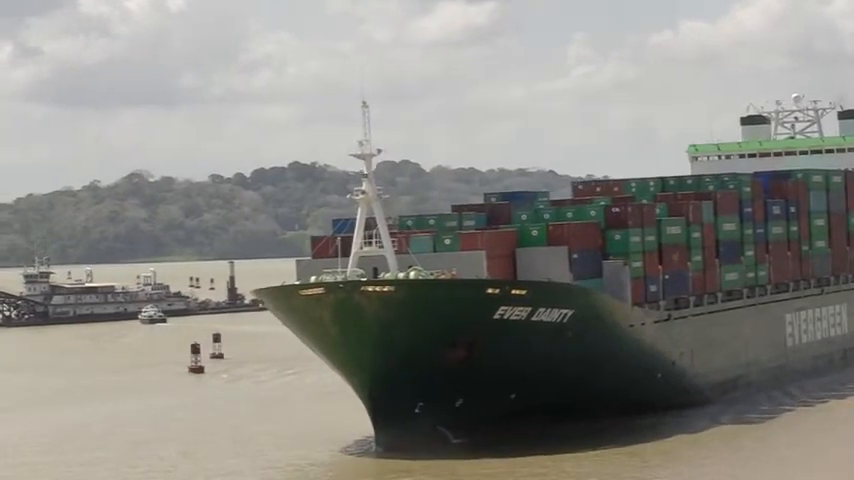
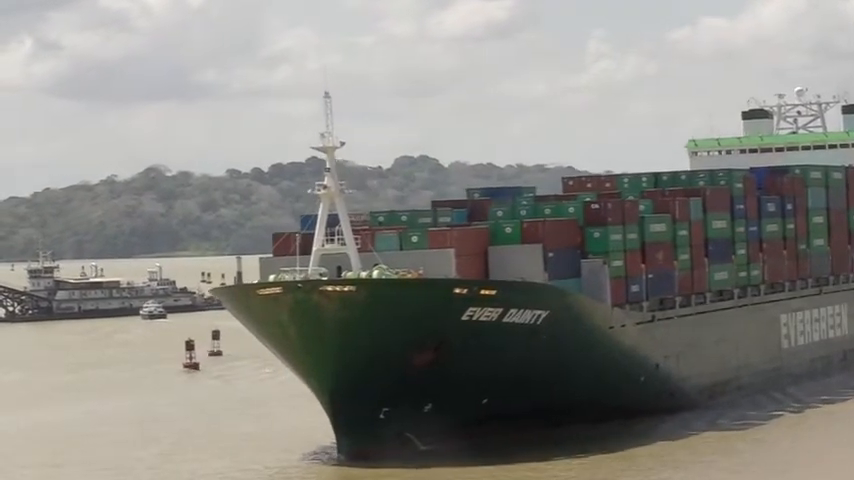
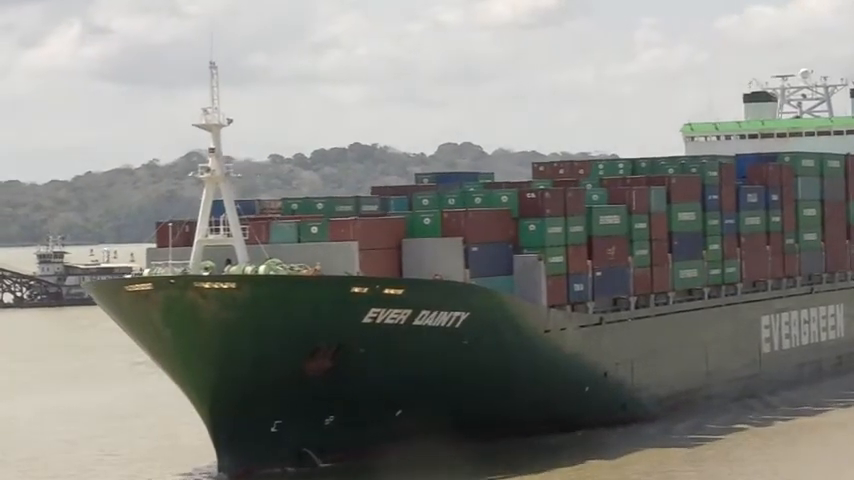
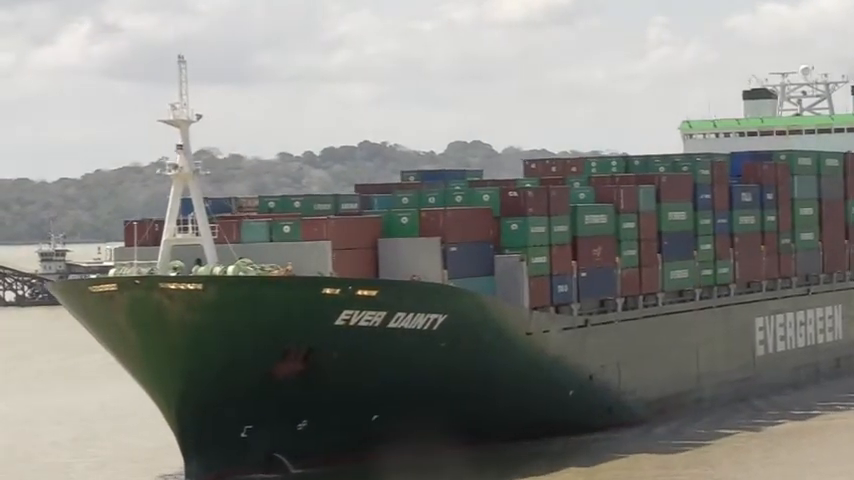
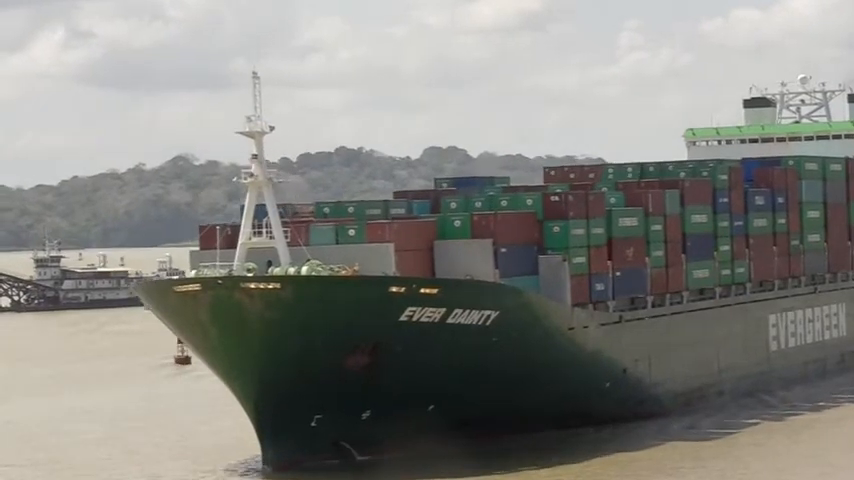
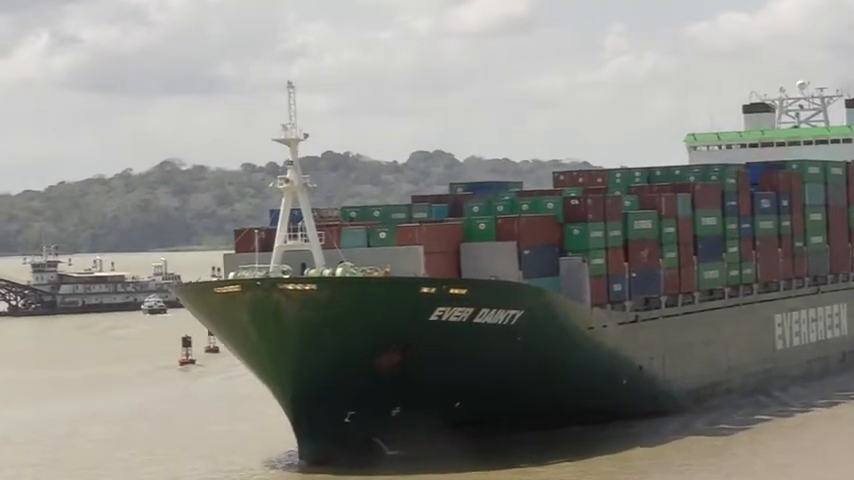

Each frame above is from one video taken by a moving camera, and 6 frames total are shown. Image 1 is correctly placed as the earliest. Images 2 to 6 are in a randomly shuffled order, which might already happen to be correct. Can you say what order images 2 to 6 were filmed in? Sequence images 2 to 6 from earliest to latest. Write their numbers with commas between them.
2, 6, 5, 3, 4
